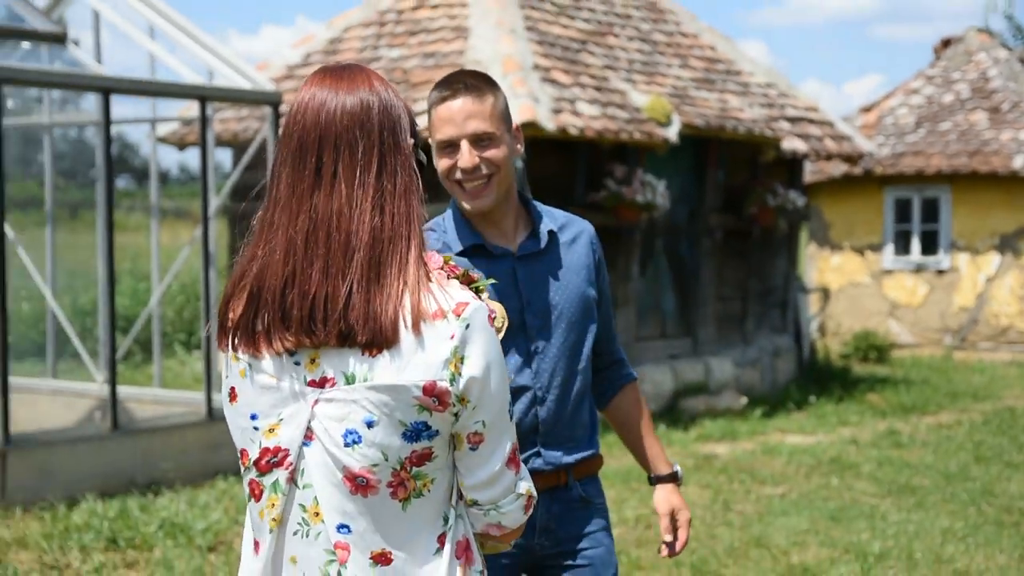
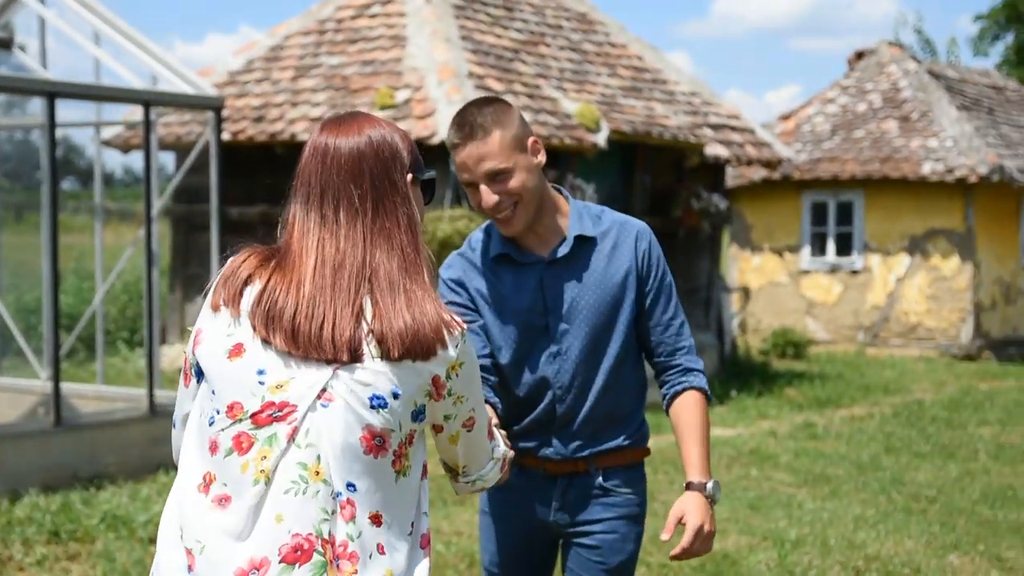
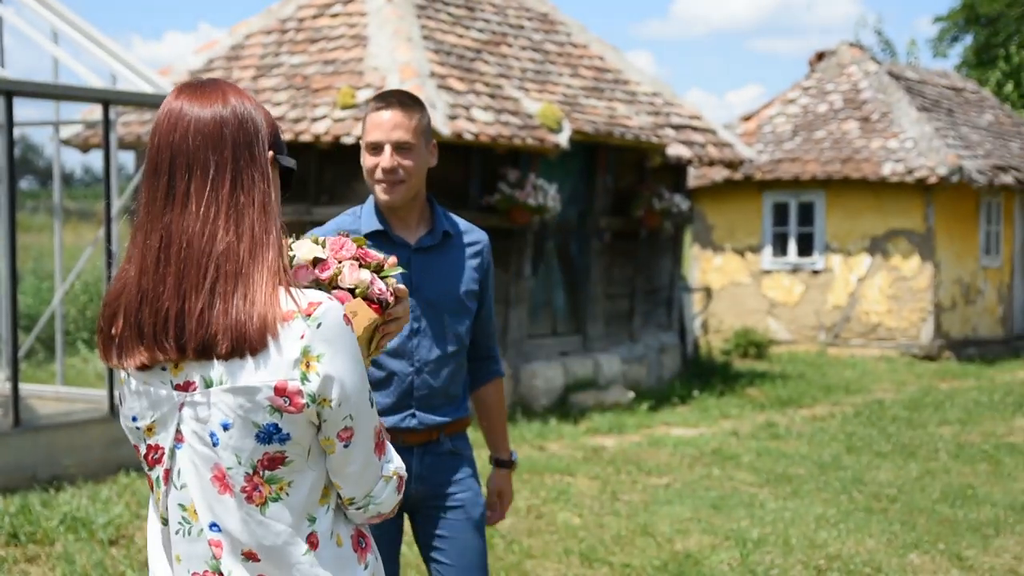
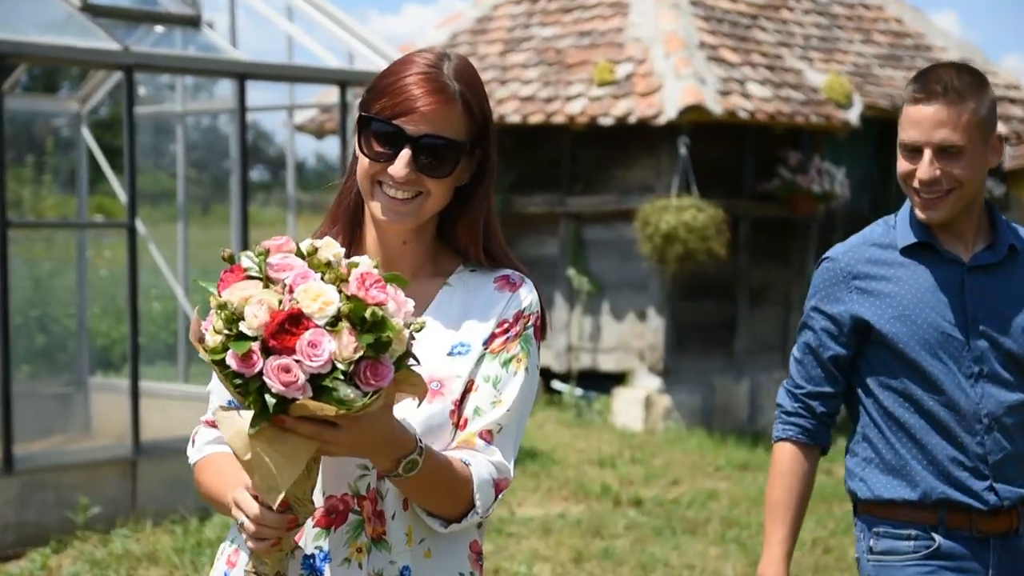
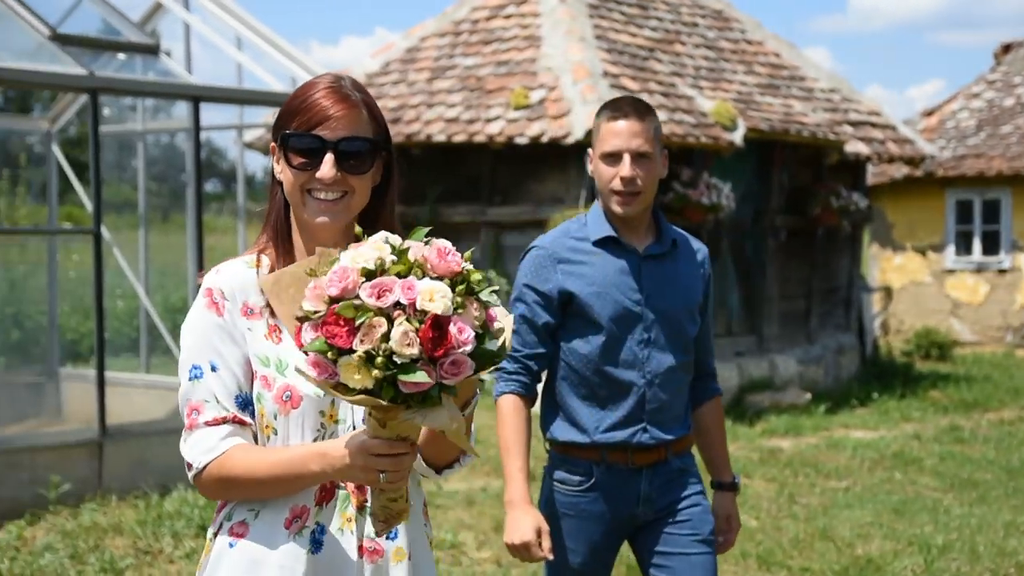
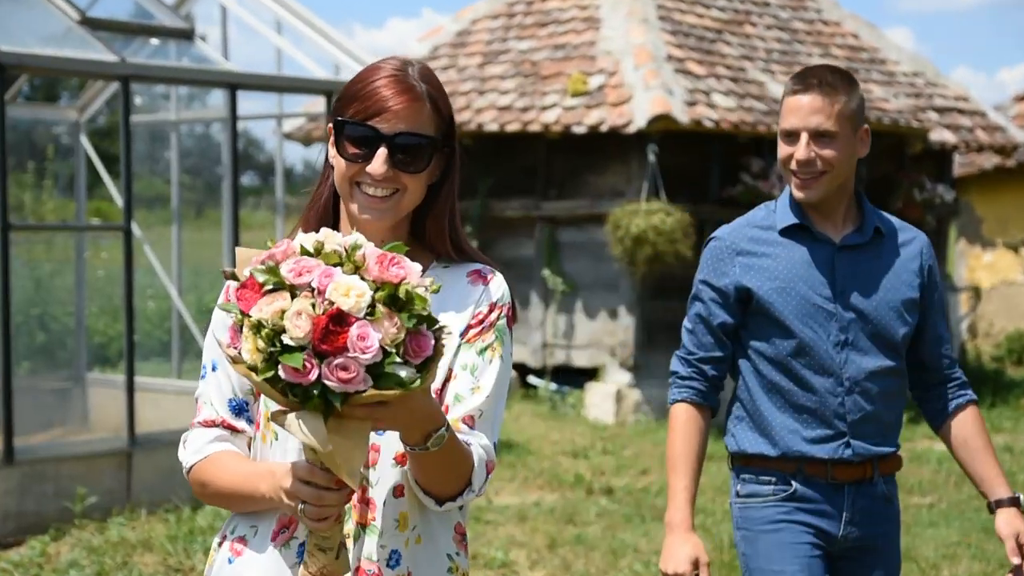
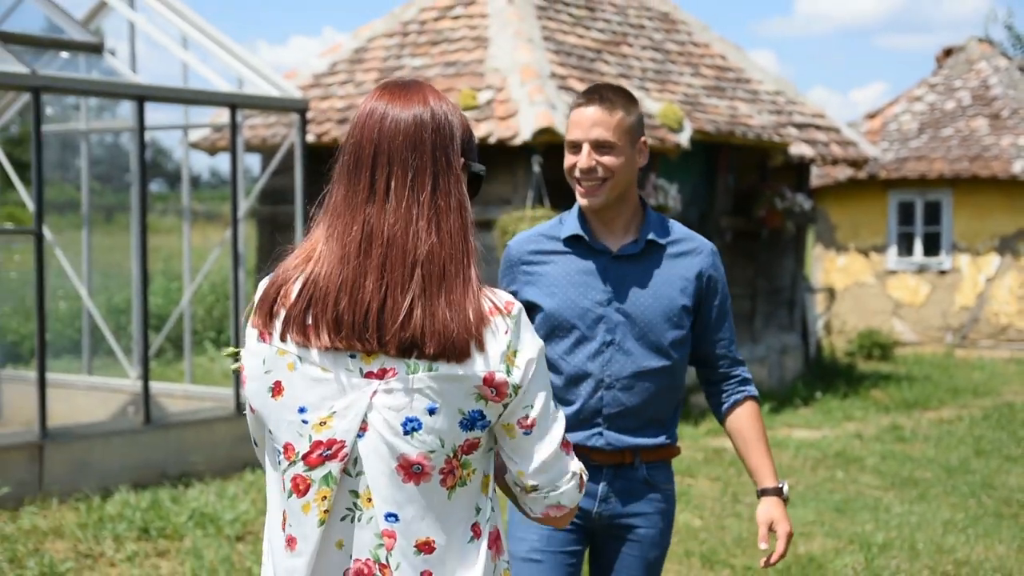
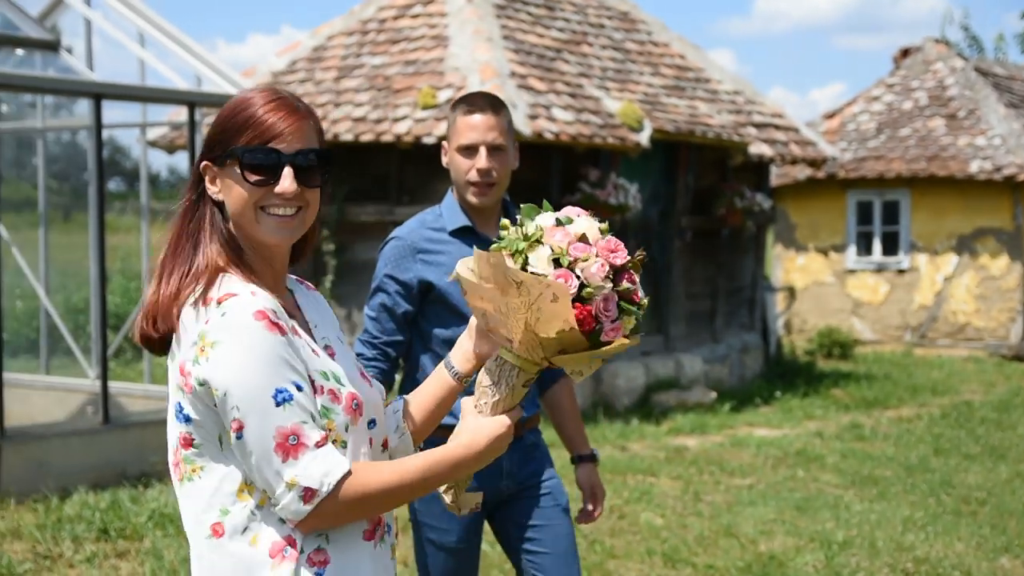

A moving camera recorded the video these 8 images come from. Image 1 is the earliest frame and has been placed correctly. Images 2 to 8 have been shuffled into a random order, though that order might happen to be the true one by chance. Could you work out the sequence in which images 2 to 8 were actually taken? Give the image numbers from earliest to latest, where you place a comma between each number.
7, 2, 3, 8, 5, 6, 4
